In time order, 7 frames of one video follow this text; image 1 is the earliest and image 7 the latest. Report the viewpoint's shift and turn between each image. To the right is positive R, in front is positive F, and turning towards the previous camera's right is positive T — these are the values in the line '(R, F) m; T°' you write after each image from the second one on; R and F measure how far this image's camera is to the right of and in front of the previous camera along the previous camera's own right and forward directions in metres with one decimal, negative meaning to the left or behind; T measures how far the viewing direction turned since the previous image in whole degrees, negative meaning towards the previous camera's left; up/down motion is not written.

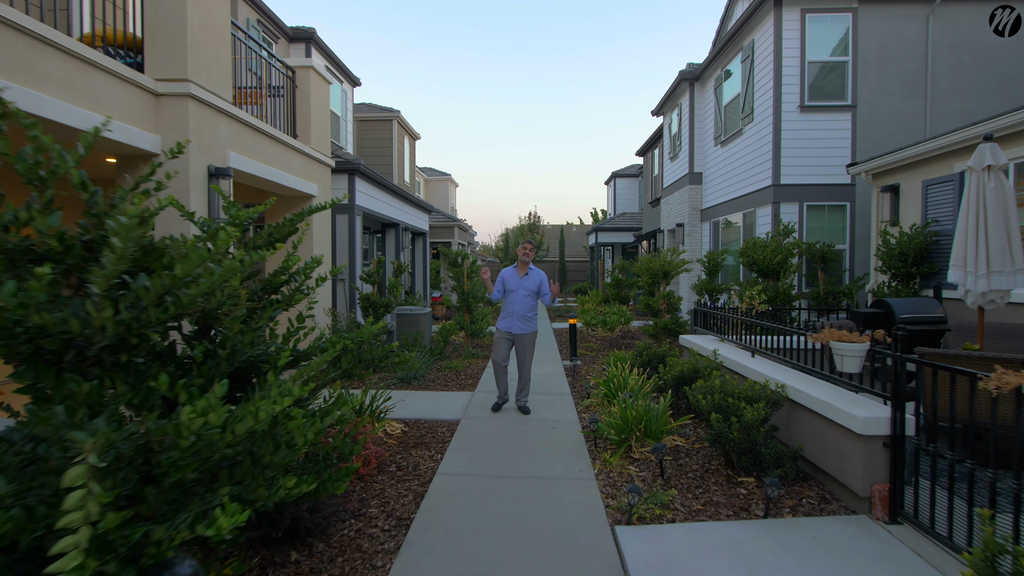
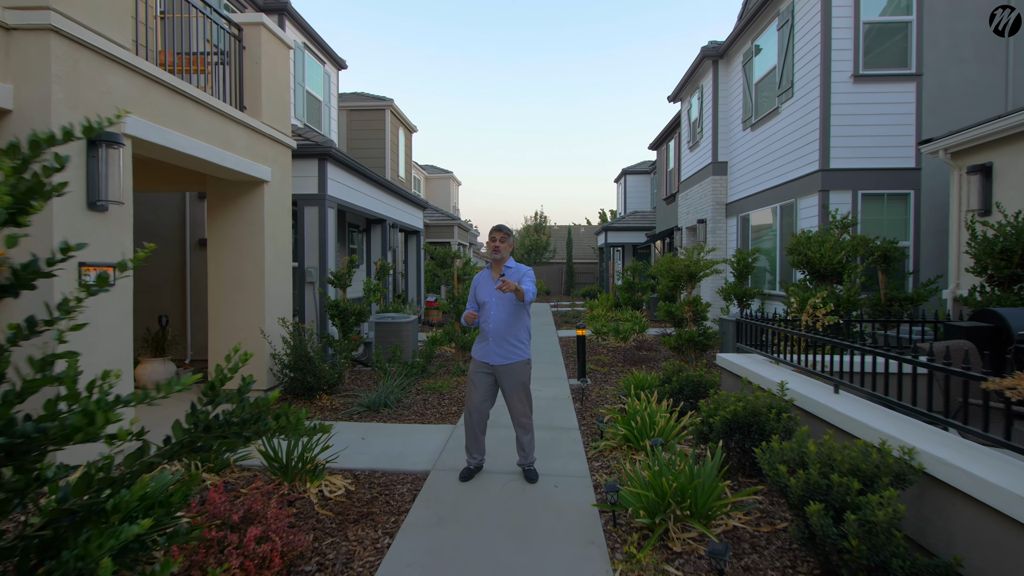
(+0.1, +1.4) m; -1°
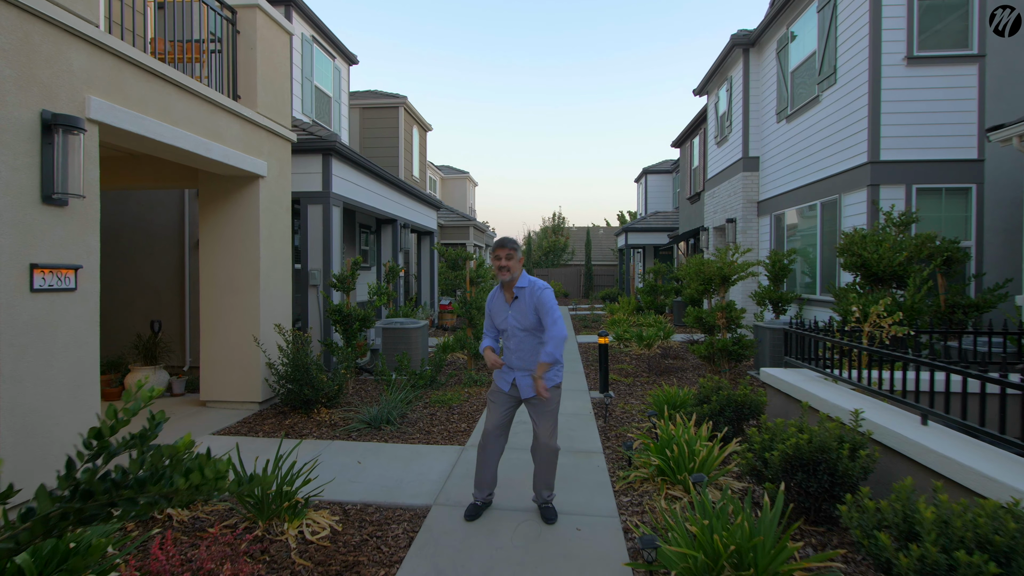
(0.0, +0.6) m; -2°
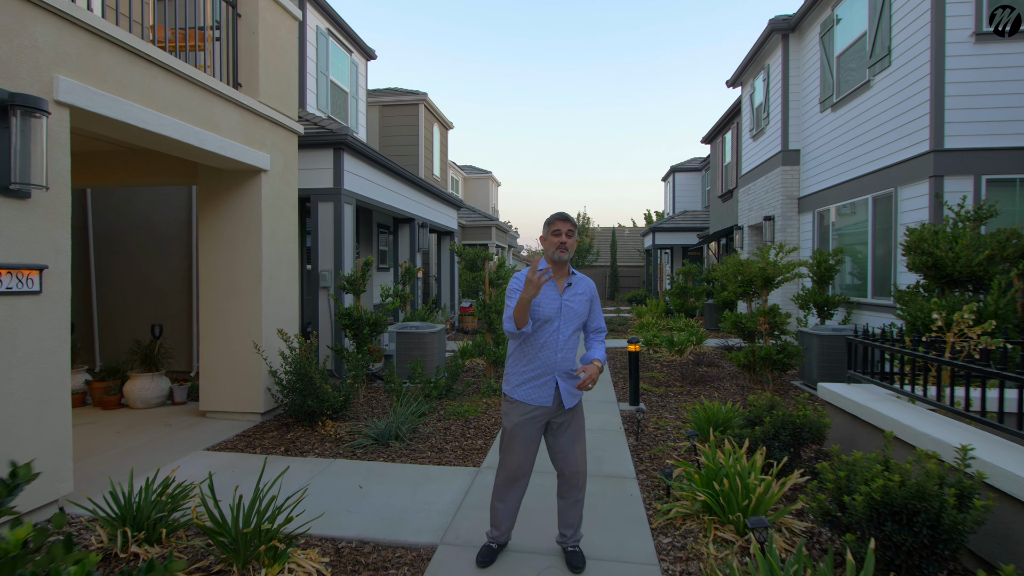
(0.0, +0.5) m; -2°
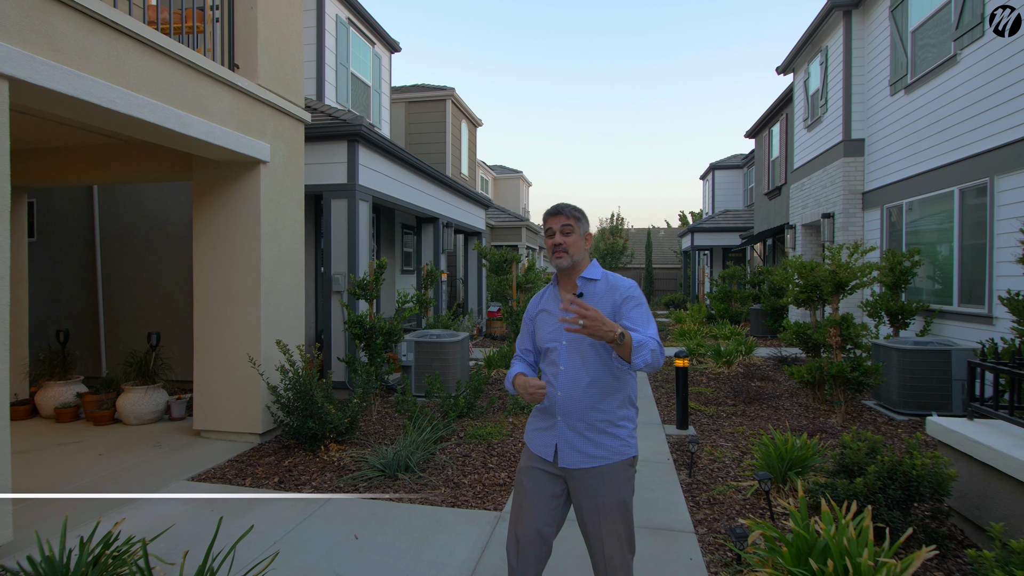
(0.0, +0.7) m; -3°
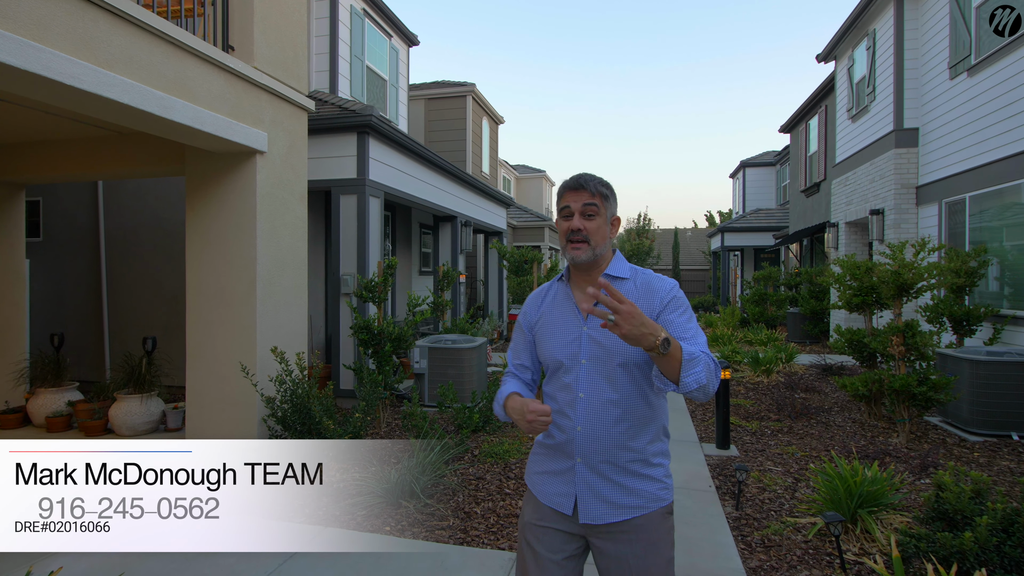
(0.0, +0.5) m; -2°
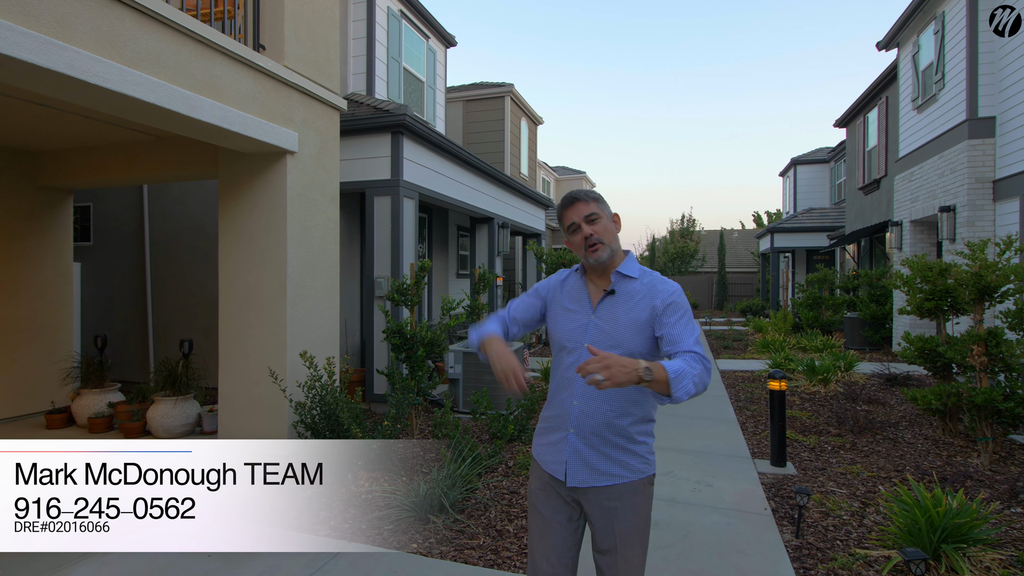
(0.0, +0.2) m; -4°
